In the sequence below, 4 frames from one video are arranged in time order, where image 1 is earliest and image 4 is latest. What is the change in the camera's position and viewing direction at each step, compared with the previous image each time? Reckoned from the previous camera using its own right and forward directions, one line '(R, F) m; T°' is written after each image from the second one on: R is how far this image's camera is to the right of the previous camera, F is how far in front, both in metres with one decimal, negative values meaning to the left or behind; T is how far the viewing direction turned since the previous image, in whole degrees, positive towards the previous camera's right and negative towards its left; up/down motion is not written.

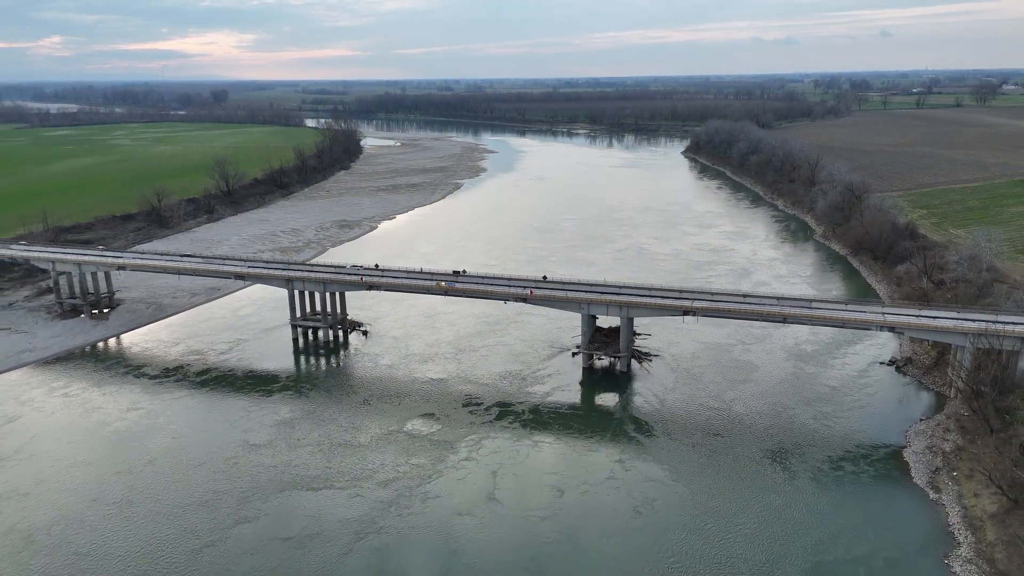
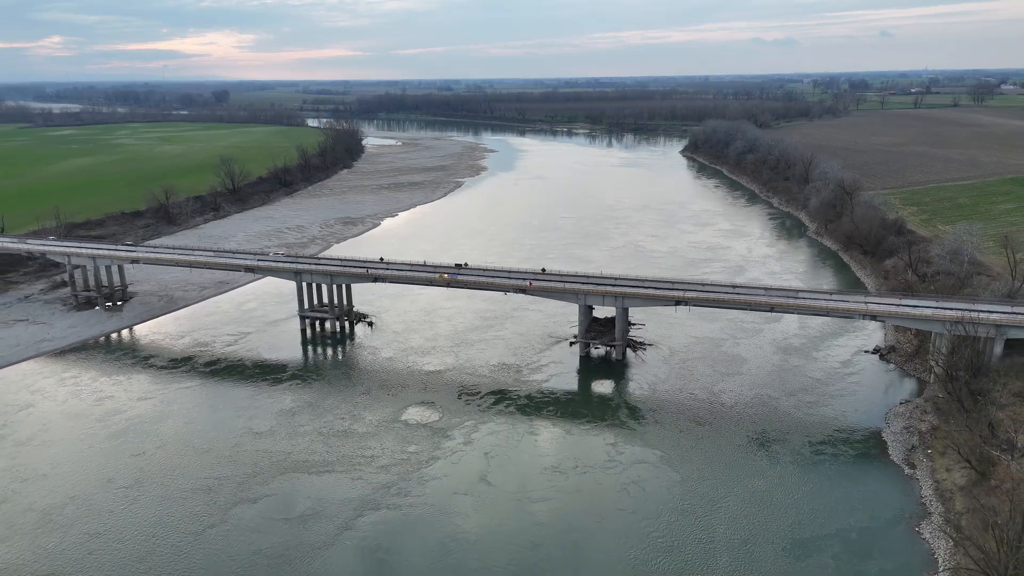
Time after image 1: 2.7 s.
(0.0, -1.0) m; 0°
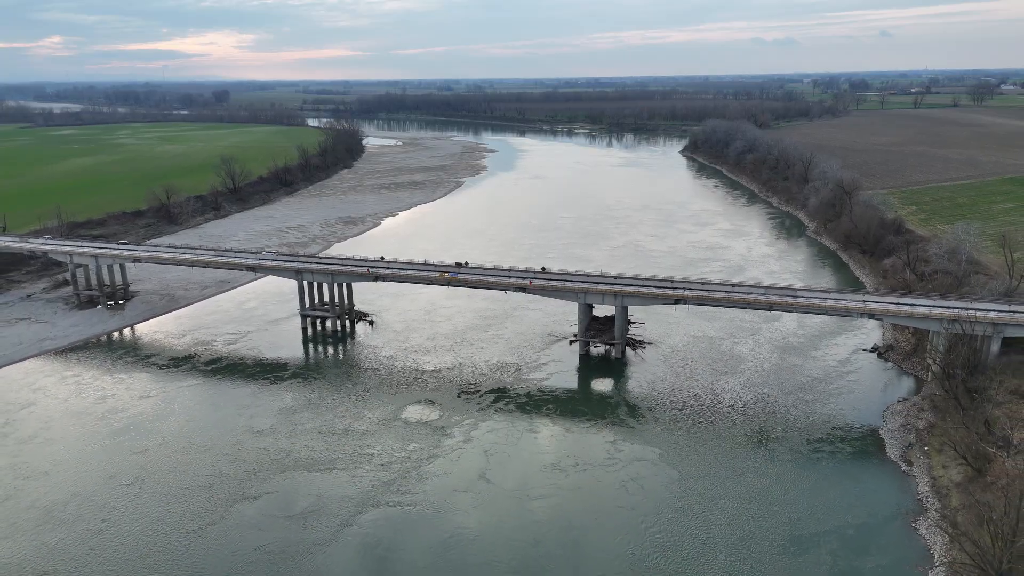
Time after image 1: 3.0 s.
(0.0, -0.1) m; 0°
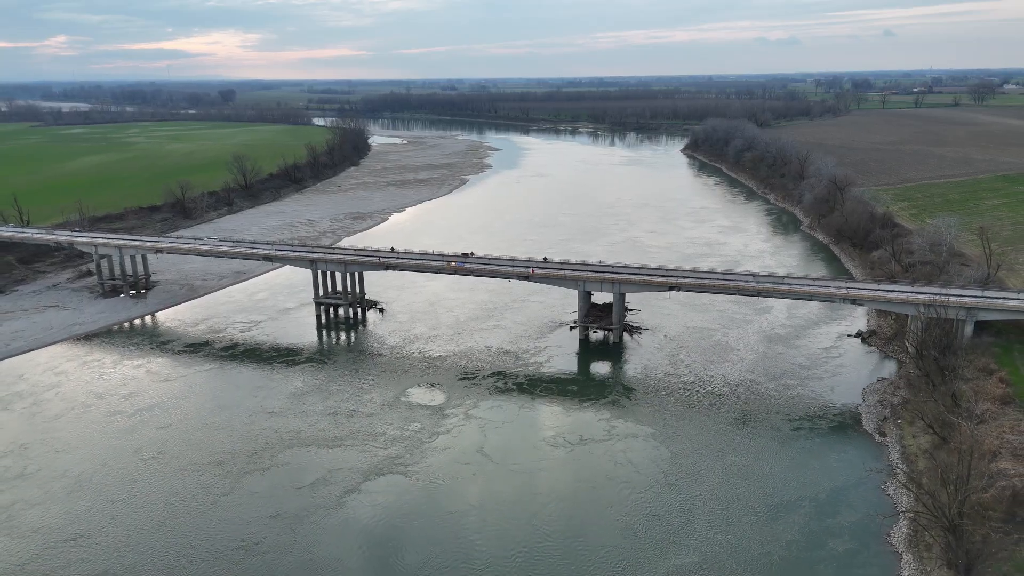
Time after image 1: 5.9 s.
(0.0, -1.4) m; 0°
